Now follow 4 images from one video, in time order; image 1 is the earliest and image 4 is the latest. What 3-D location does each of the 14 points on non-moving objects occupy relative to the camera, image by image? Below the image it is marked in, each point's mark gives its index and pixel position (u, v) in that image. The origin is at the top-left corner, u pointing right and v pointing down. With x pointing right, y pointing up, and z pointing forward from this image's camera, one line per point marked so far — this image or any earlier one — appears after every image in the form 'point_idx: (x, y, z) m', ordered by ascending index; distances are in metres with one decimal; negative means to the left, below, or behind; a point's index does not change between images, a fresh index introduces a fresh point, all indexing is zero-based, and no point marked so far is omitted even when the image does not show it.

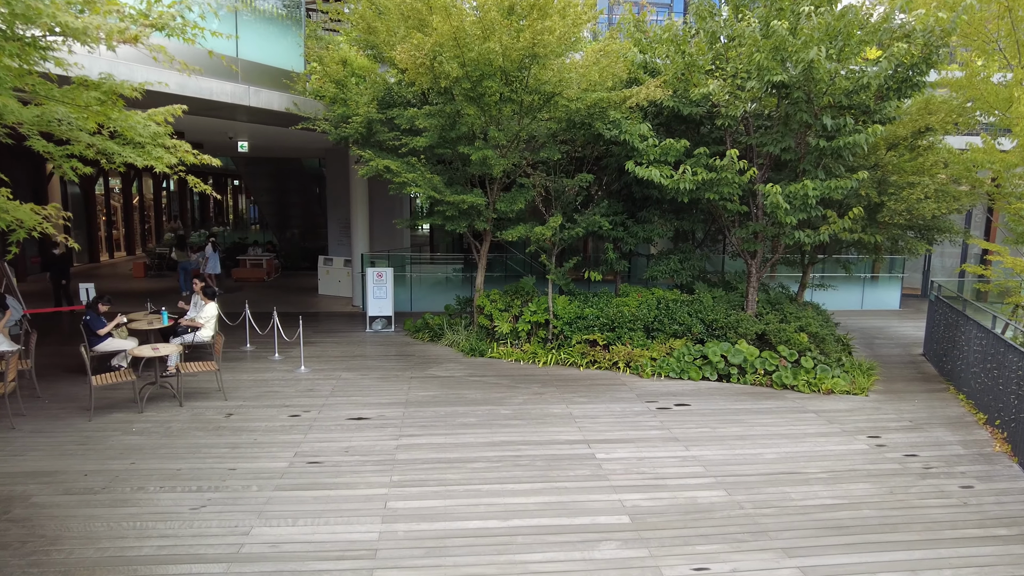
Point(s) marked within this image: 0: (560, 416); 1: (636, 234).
0: (+0.6, -1.6, +8.3) m
1: (+2.1, +0.9, +11.0) m
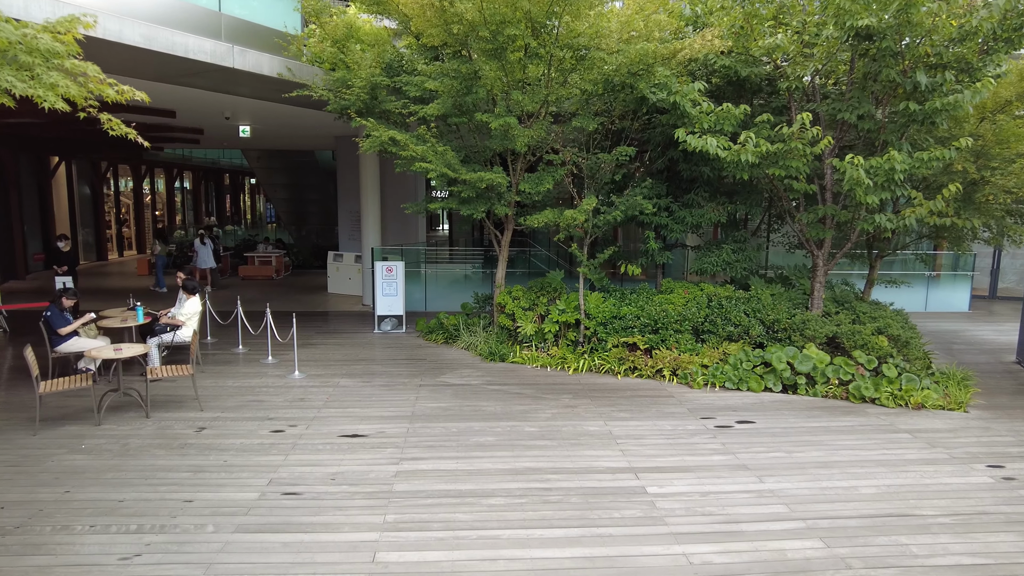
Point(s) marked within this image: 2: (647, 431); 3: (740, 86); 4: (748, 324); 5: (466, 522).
0: (+0.9, -1.5, +6.8) m
1: (+2.4, +1.0, +9.4) m
2: (+1.4, -1.5, +7.1) m
3: (+3.1, +2.7, +8.9) m
4: (+3.2, -0.5, +9.1) m
5: (-0.3, -1.8, +5.0) m
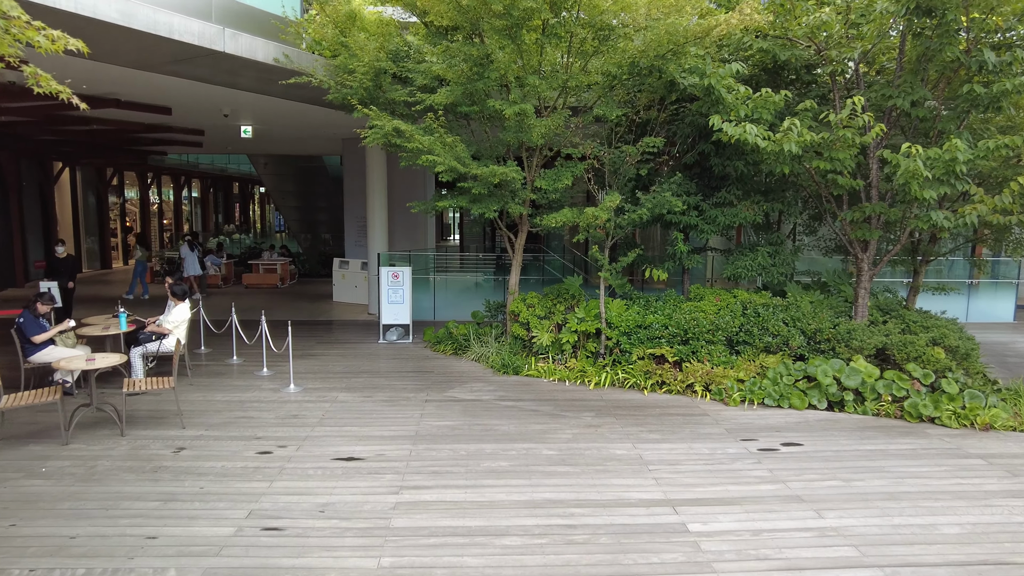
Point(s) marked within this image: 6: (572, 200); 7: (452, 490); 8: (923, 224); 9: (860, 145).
0: (+1.0, -1.6, +5.9) m
1: (+2.6, +0.9, +8.6) m
2: (+1.6, -1.5, +6.2) m
3: (+3.2, +2.6, +8.1) m
4: (+3.4, -0.6, +8.2) m
5: (-0.2, -1.8, +4.2) m
6: (+0.8, +1.2, +9.2) m
7: (-0.5, -1.6, +5.4) m
8: (+4.7, +0.7, +7.5) m
9: (+3.9, +1.6, +7.4) m
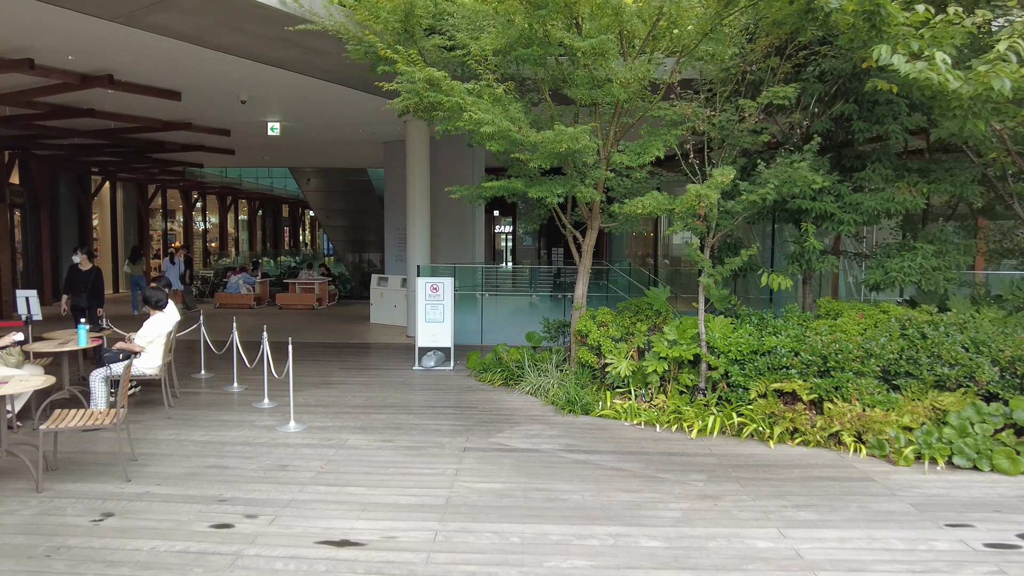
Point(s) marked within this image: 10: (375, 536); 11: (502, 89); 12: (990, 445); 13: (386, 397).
0: (+1.5, -1.5, +3.6) m
1: (+3.3, +0.8, +6.3) m
2: (+2.1, -1.5, +3.9) m
3: (+3.9, +2.5, +5.8) m
4: (+4.1, -0.7, +5.8) m
5: (+0.1, -1.6, +2.0) m
6: (+1.6, +1.1, +7.1) m
7: (-0.1, -1.6, +3.2) m
8: (+5.3, +0.7, +5.0) m
9: (+4.5, +1.6, +5.0) m
10: (-0.8, -1.5, +4.1) m
11: (-0.1, +1.9, +6.2) m
12: (+3.8, -1.3, +5.3) m
13: (-1.5, -1.3, +7.9) m
